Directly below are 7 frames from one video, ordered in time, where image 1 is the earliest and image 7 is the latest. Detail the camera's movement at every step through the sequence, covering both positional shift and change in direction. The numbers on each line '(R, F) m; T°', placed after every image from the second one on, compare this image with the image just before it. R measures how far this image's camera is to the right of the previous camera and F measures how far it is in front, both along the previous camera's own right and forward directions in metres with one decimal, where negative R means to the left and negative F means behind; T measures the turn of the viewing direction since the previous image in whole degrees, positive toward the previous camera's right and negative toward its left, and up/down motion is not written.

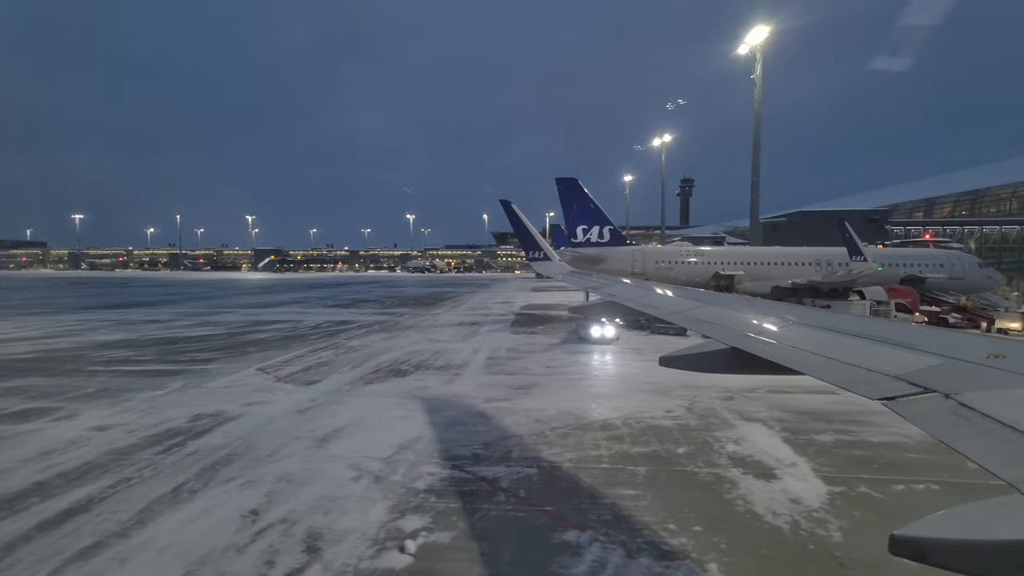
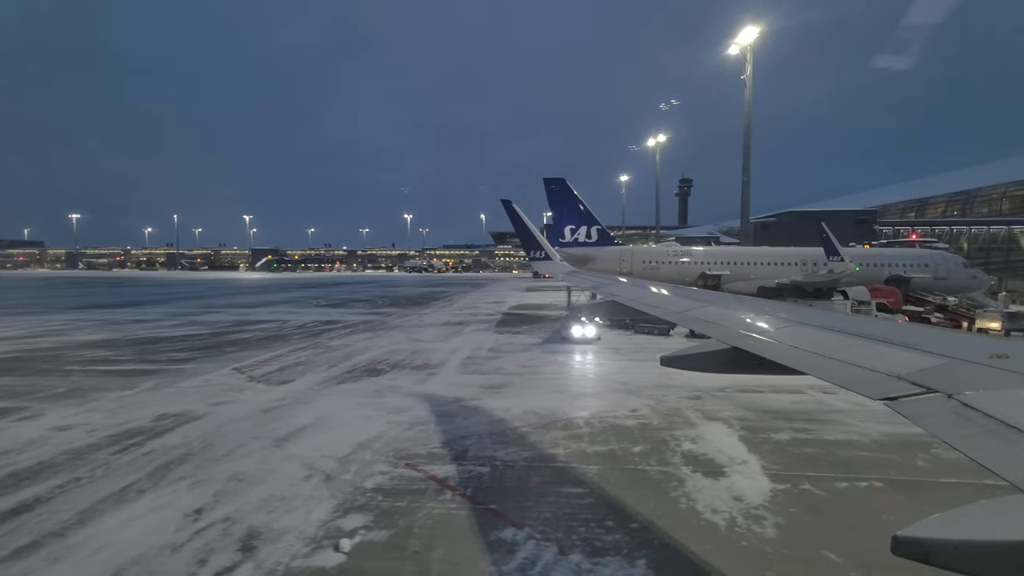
(+0.9, 0.0) m; 0°
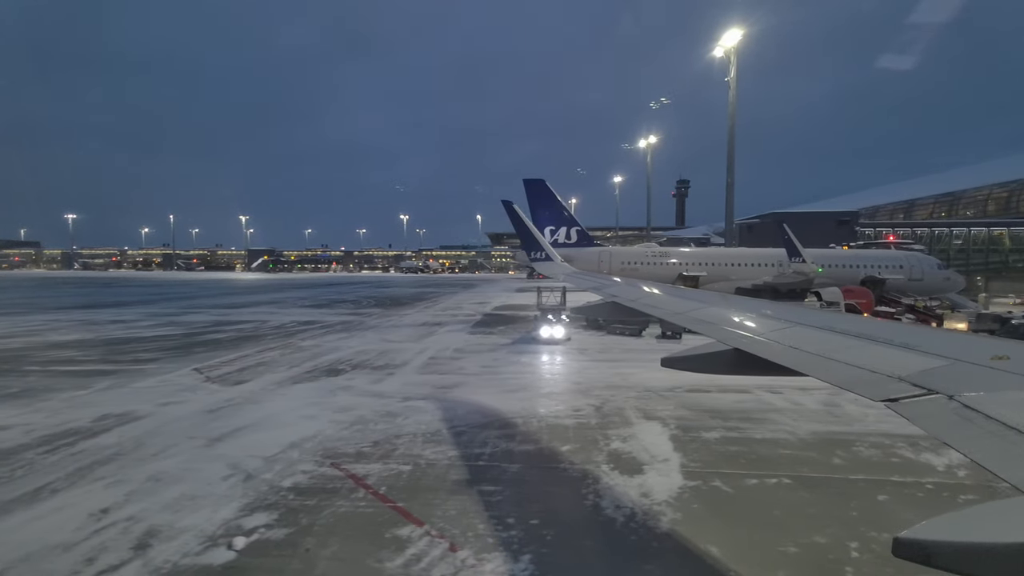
(+1.5, -0.1) m; 0°
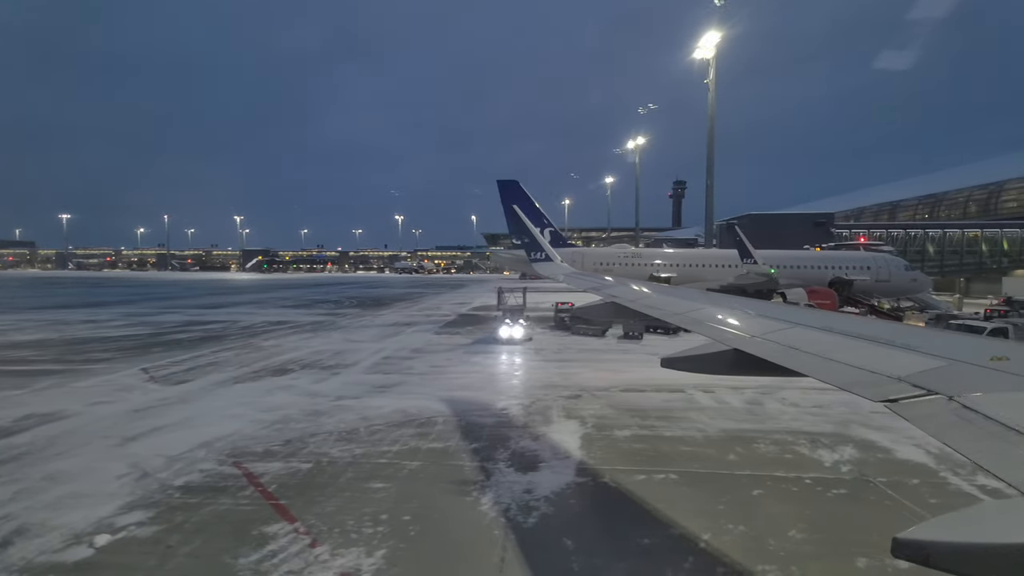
(+1.9, -0.1) m; +1°
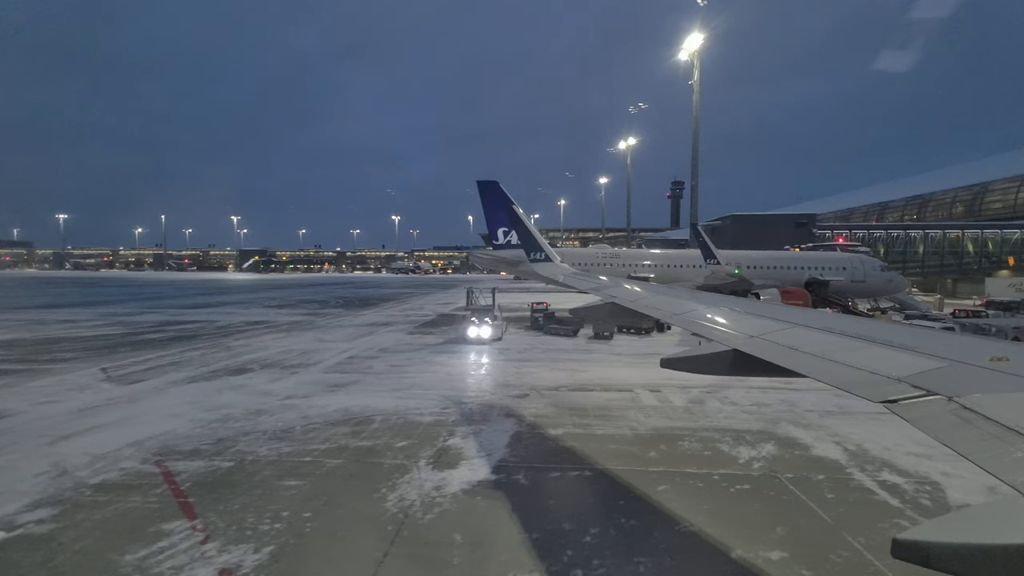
(+1.5, -0.1) m; 0°
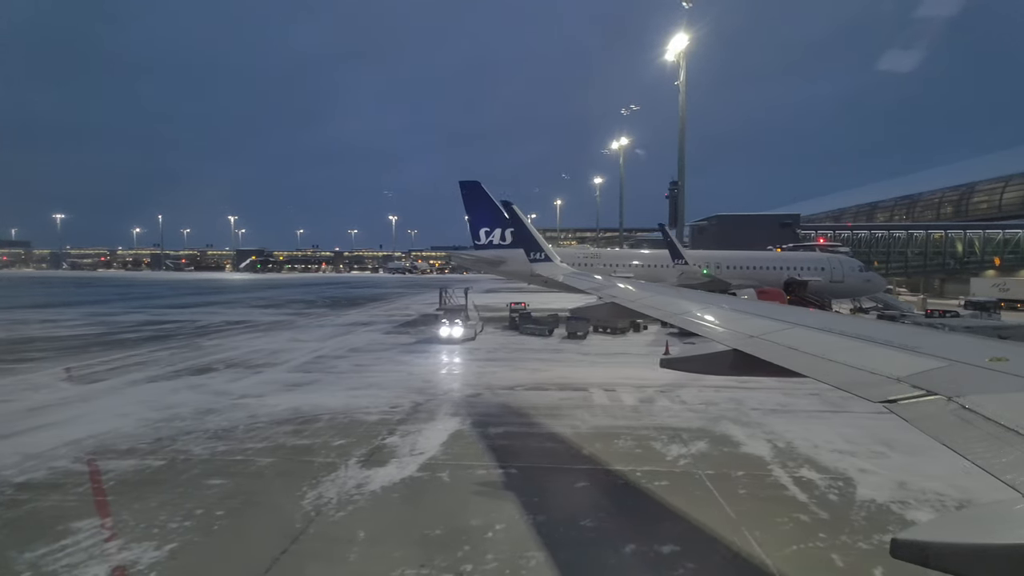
(+1.3, -0.1) m; 0°
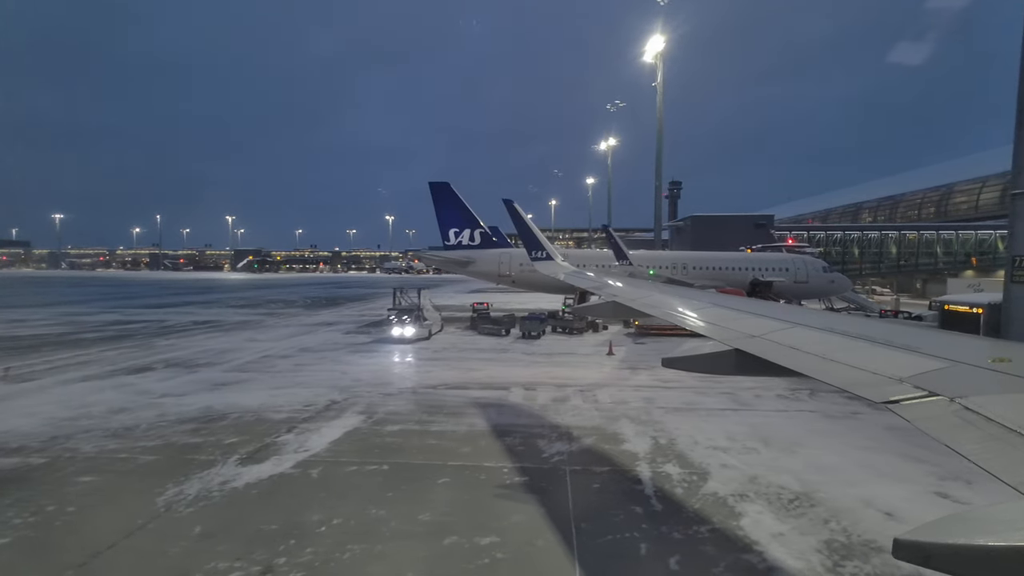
(+2.4, -0.1) m; 0°
